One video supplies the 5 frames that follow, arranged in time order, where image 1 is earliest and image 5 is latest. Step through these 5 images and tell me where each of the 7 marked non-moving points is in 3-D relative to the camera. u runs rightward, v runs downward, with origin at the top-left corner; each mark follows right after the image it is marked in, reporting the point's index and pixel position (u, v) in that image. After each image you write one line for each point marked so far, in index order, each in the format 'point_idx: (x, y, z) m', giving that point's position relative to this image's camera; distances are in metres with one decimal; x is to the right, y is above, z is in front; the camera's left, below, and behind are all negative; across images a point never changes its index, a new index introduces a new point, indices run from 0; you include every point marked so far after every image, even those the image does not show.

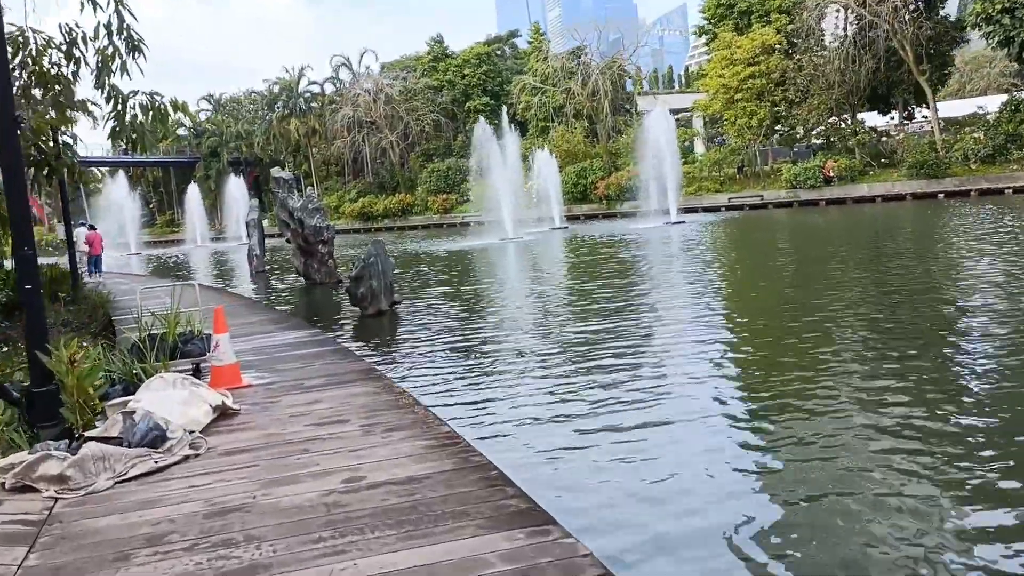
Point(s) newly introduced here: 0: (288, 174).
0: (-3.3, +1.7, +12.1) m
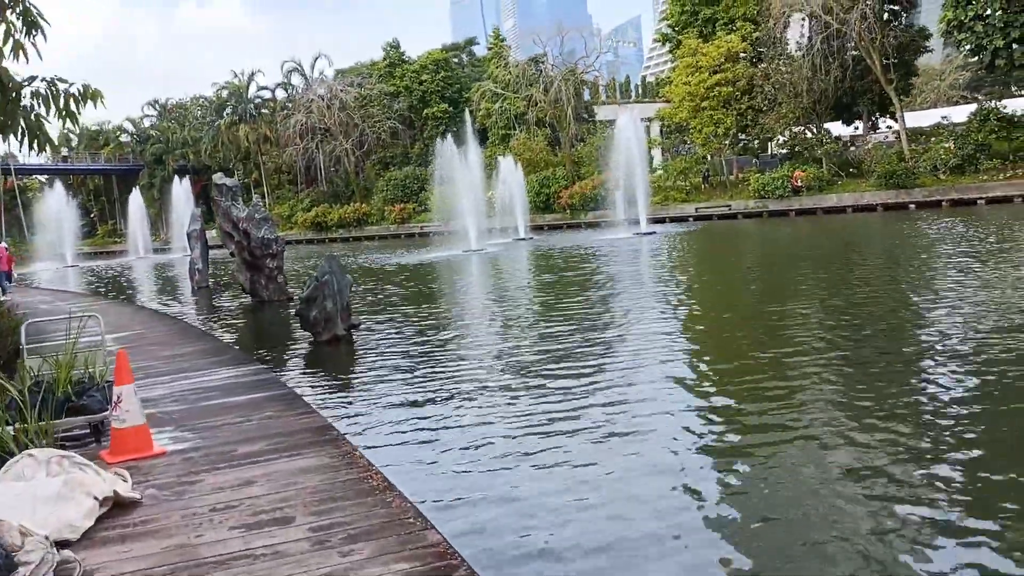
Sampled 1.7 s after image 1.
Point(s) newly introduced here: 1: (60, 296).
0: (-3.7, +1.4, +11.0) m
1: (-6.9, -0.1, +12.7) m
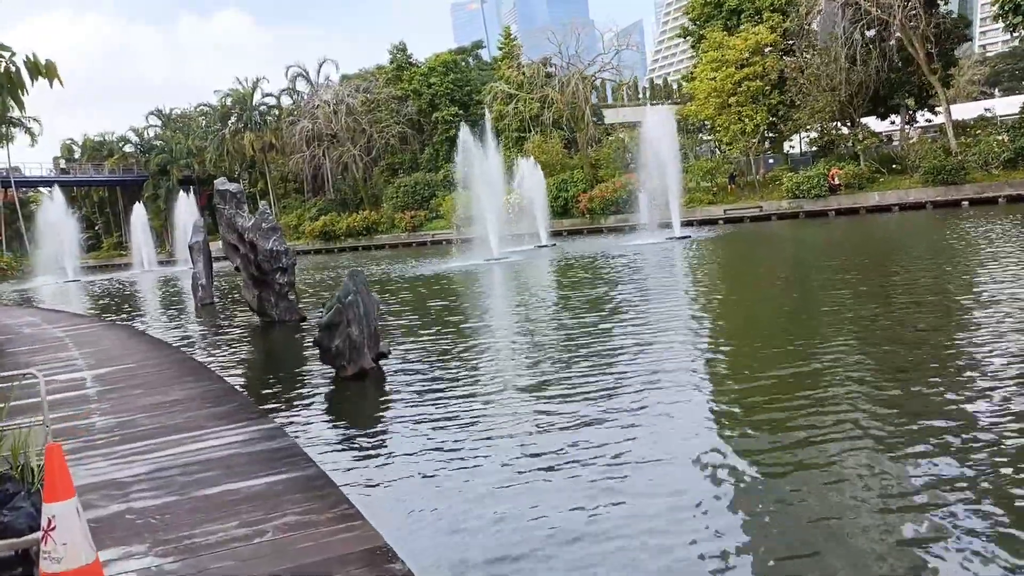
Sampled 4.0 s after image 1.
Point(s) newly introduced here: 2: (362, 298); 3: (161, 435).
0: (-3.3, +1.2, +9.8) m
1: (-6.4, -0.4, +11.5) m
2: (-1.1, -0.1, +6.2) m
3: (-1.6, -0.7, +3.7) m
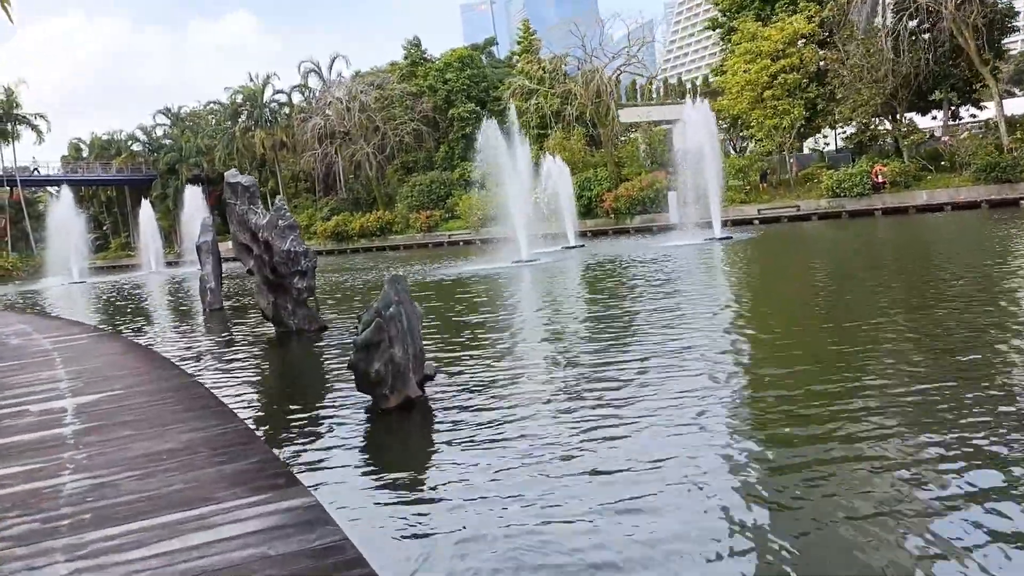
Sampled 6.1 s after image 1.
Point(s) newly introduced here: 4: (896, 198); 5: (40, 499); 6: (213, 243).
0: (-2.8, +1.2, +8.8) m
1: (-5.9, -0.5, +10.5) m
2: (-0.7, -0.1, +5.1) m
3: (-1.2, -0.7, +2.6) m
4: (+8.9, +2.1, +19.2) m
5: (-1.7, -0.7, +2.9) m
6: (-4.3, +0.6, +11.8) m
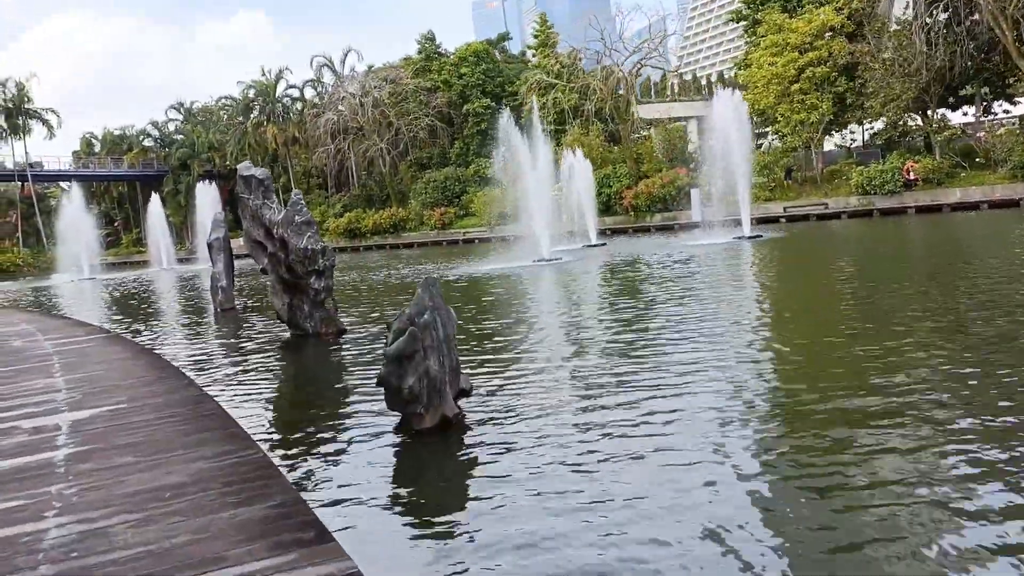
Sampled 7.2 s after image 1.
0: (-2.5, +1.2, +8.3) m
1: (-5.6, -0.4, +10.0) m
2: (-0.4, -0.1, +4.6) m
3: (-0.9, -0.7, +2.1) m
4: (+9.4, +2.1, +18.5) m
5: (-1.4, -0.8, +2.4) m
6: (-4.0, +0.7, +11.3) m
